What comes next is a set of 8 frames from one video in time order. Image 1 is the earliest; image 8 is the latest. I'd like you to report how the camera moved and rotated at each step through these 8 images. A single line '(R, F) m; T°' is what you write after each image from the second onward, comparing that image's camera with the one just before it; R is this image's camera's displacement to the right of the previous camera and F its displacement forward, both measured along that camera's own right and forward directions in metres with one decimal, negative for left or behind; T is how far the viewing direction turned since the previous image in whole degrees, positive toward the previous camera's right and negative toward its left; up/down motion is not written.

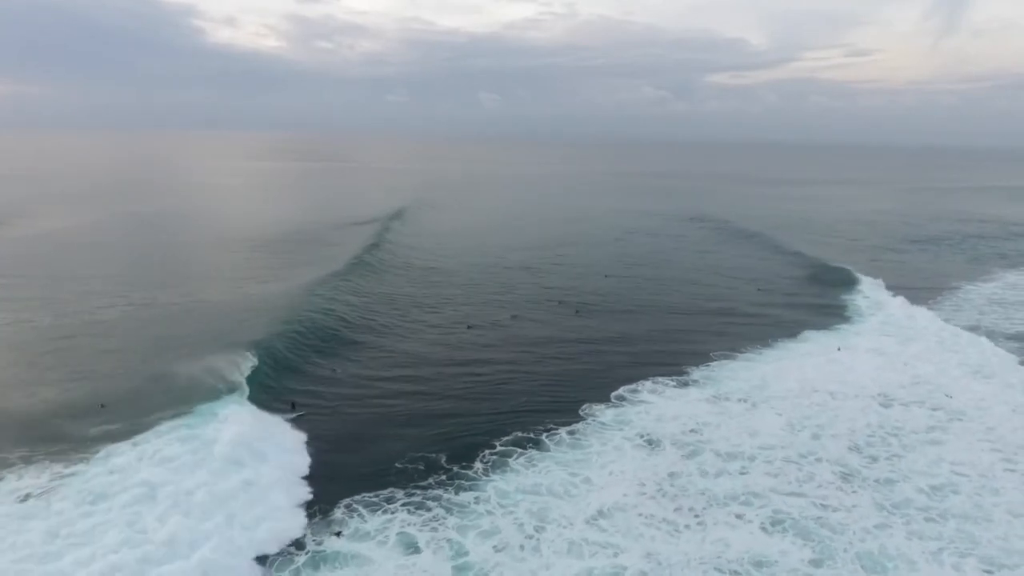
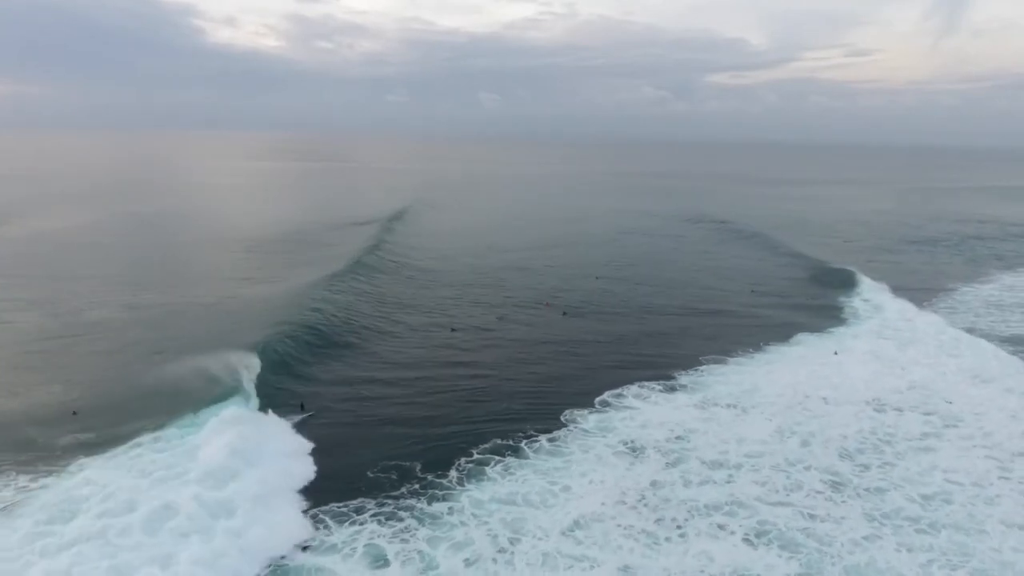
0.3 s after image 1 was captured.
(-4.3, -2.9) m; 0°
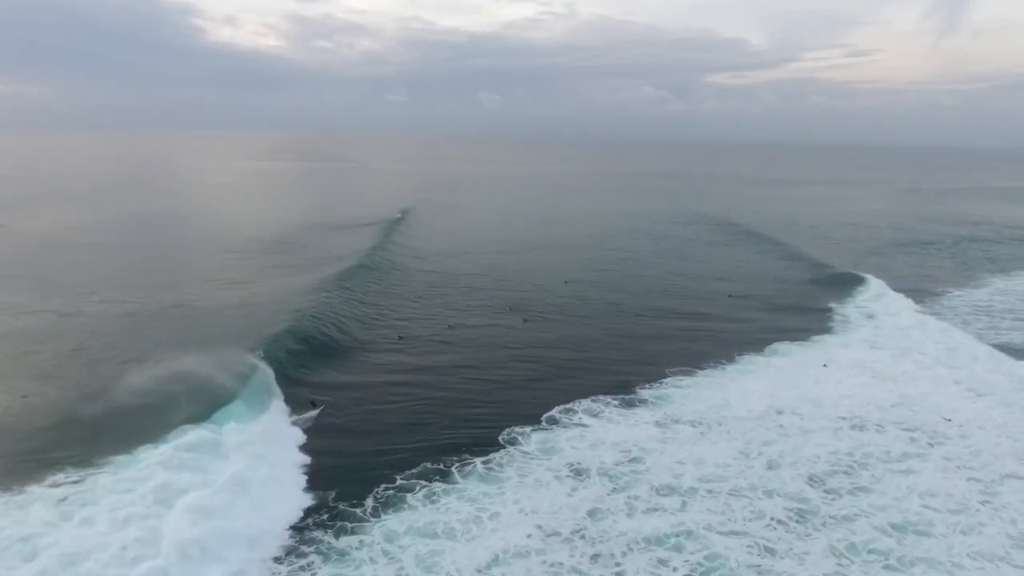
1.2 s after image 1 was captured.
(+2.0, +1.4) m; 0°
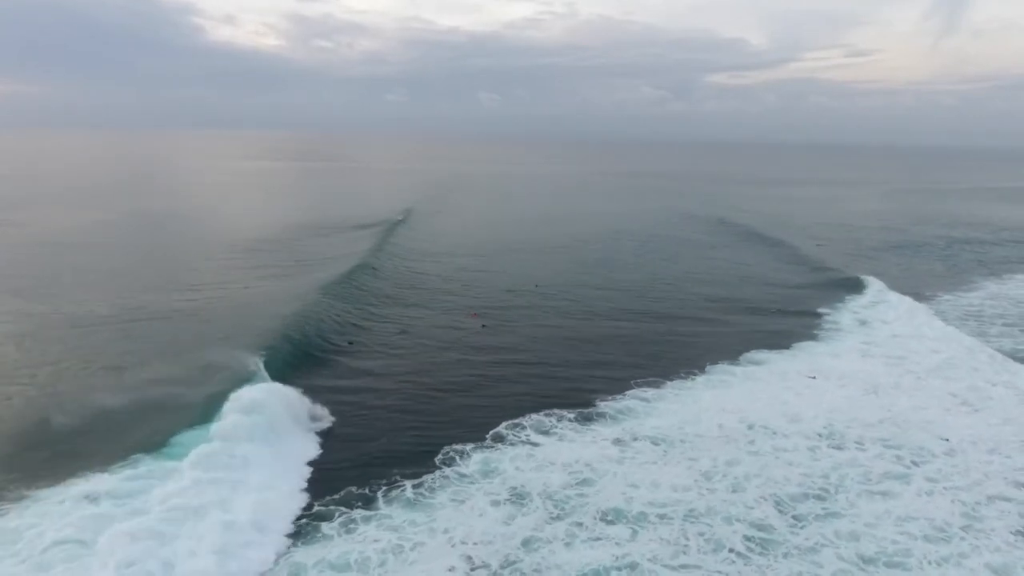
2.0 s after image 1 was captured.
(+1.8, +1.2) m; 0°
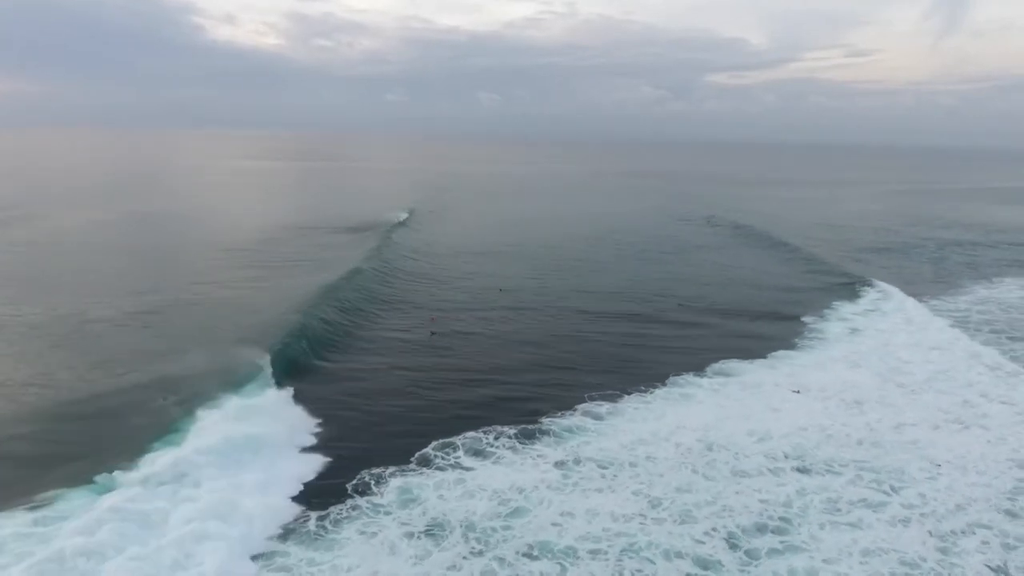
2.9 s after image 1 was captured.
(+2.0, +1.3) m; 0°
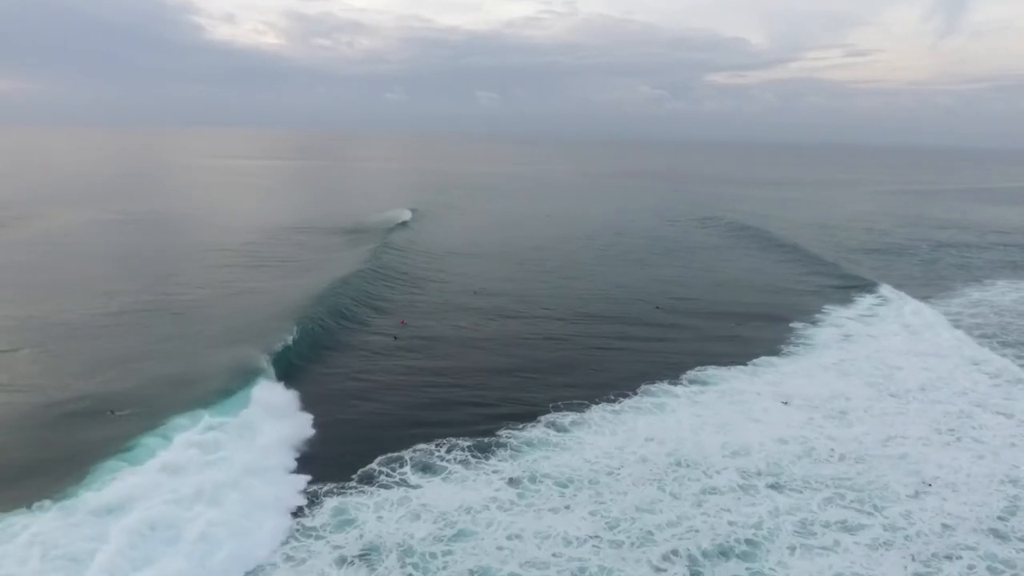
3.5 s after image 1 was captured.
(+1.3, +0.9) m; 0°
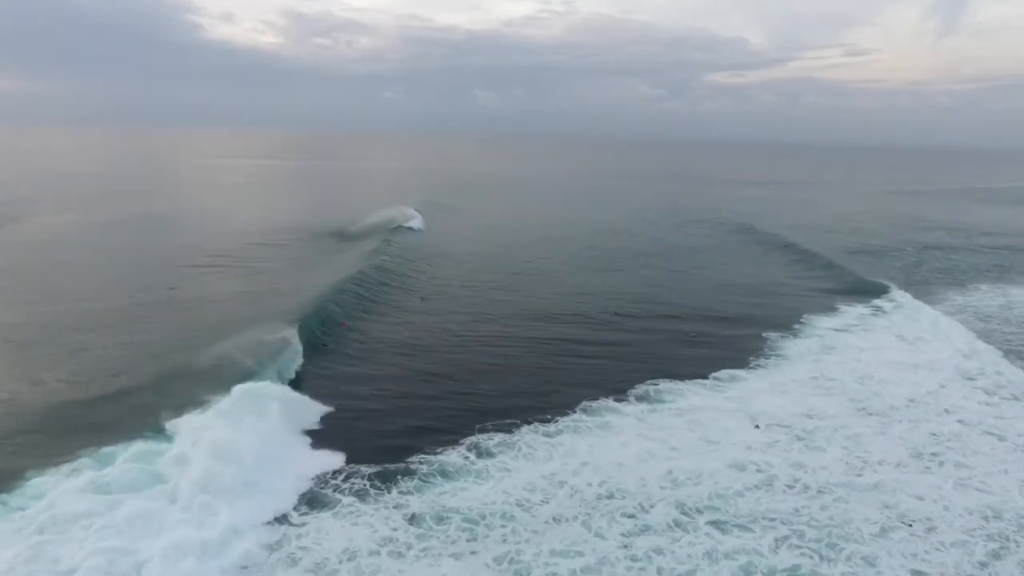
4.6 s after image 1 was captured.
(+2.3, +1.6) m; 0°
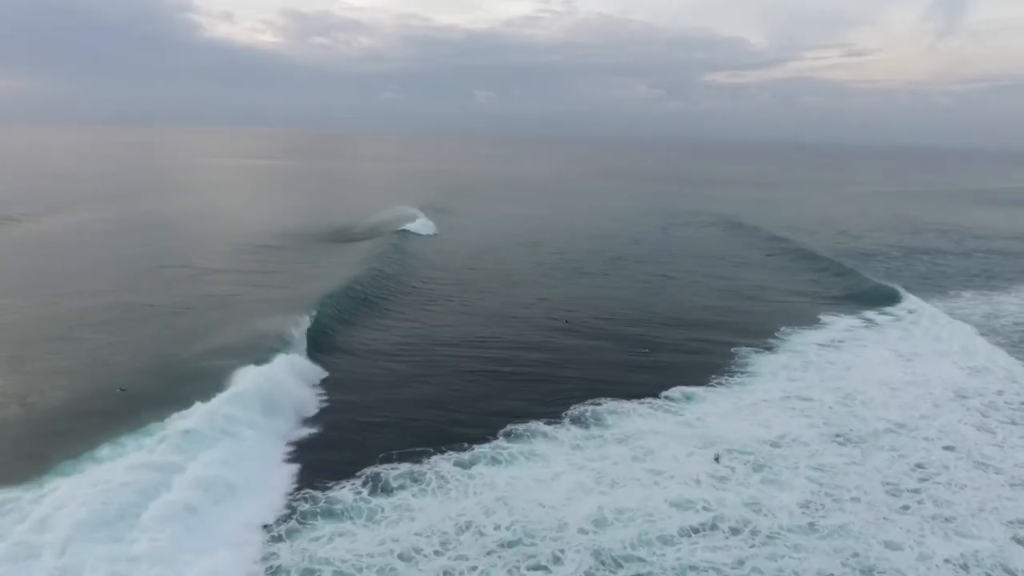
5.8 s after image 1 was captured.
(+2.4, +1.6) m; 0°
